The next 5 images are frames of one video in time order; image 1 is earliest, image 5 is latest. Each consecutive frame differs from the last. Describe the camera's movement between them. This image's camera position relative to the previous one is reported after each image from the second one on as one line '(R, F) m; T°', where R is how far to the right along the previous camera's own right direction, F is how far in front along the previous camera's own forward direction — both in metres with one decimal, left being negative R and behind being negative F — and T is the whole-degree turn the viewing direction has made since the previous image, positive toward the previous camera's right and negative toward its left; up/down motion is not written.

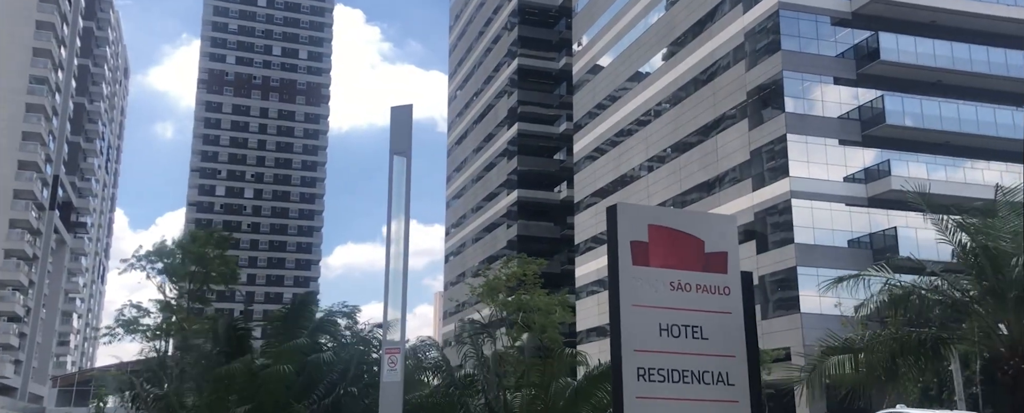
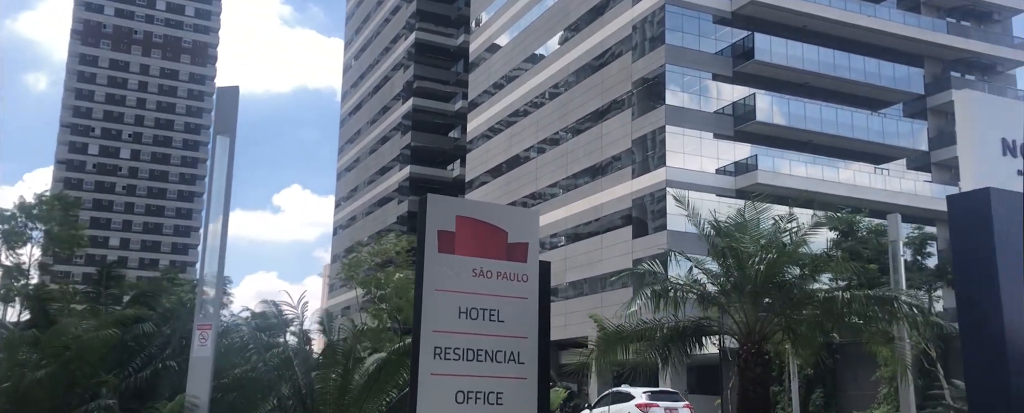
(+0.7, -0.6) m; +7°
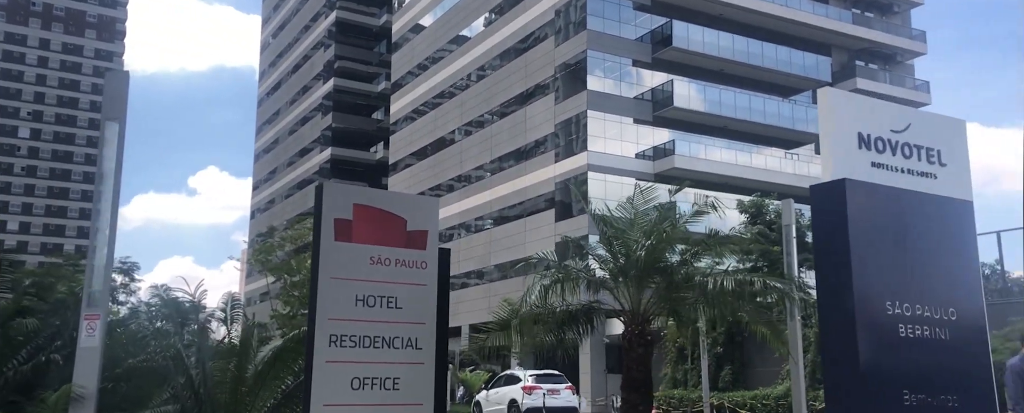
(+0.3, -0.1) m; +5°
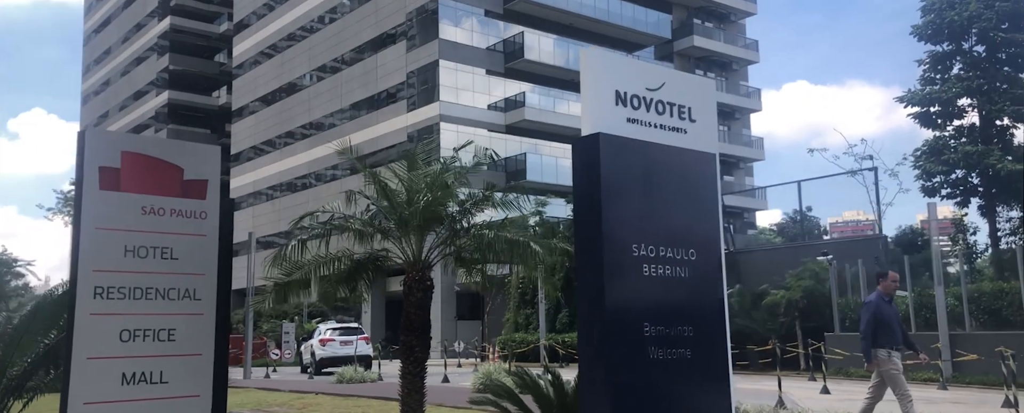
(+0.8, -0.2) m; +9°
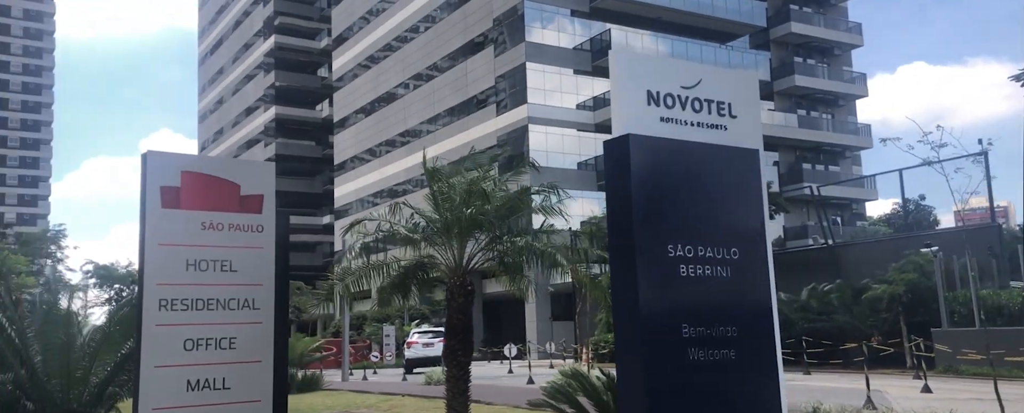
(+0.6, 0.0) m; -7°
